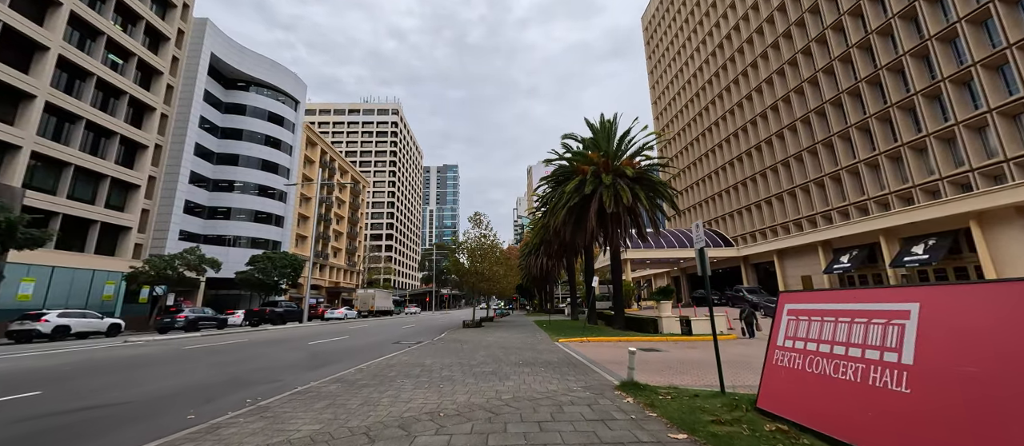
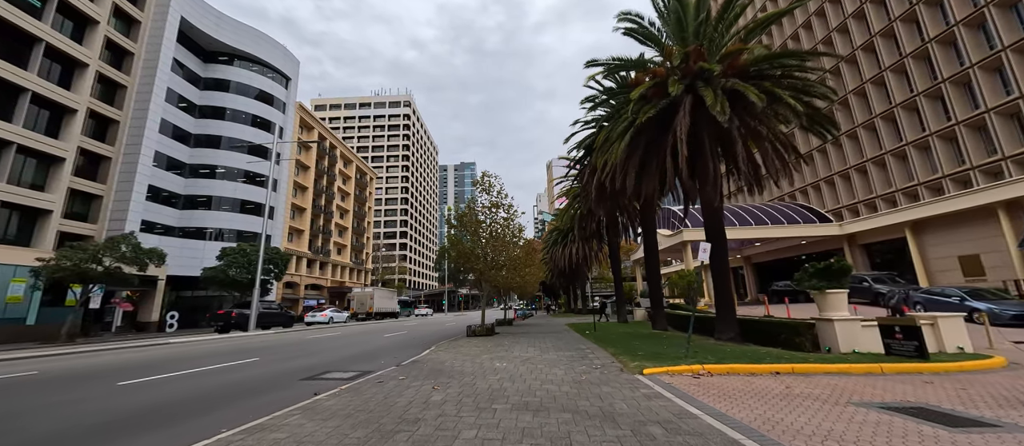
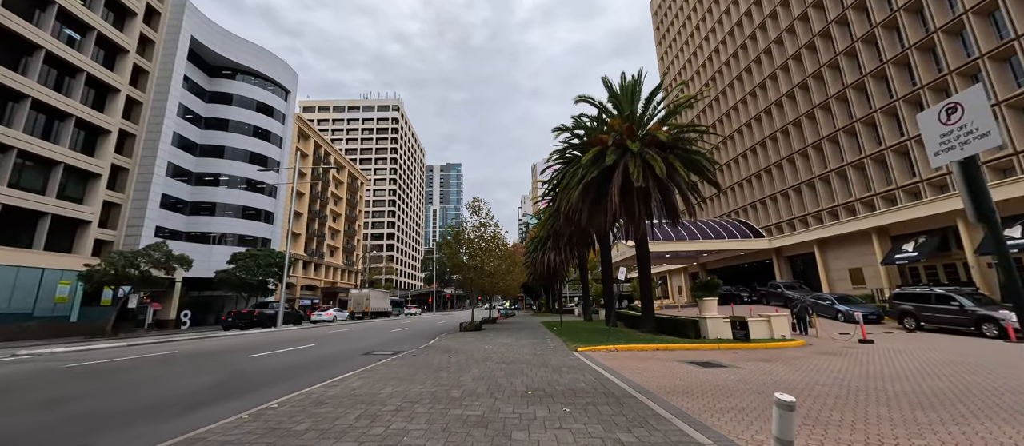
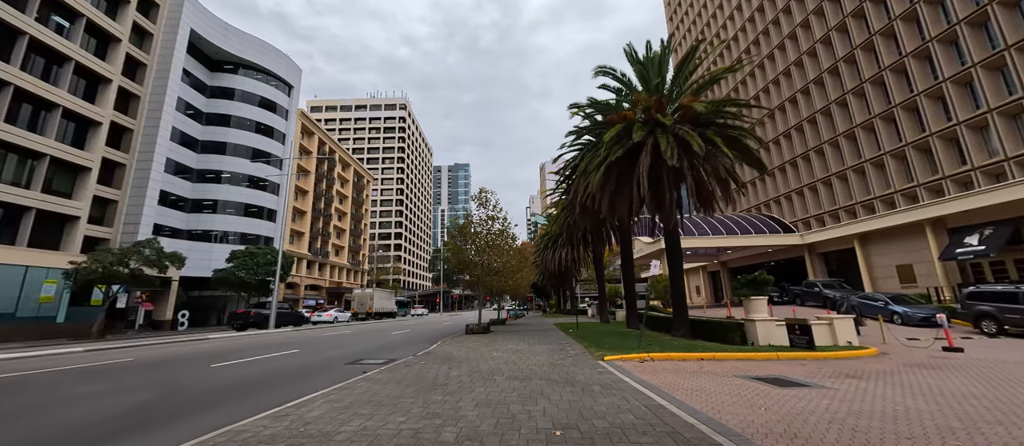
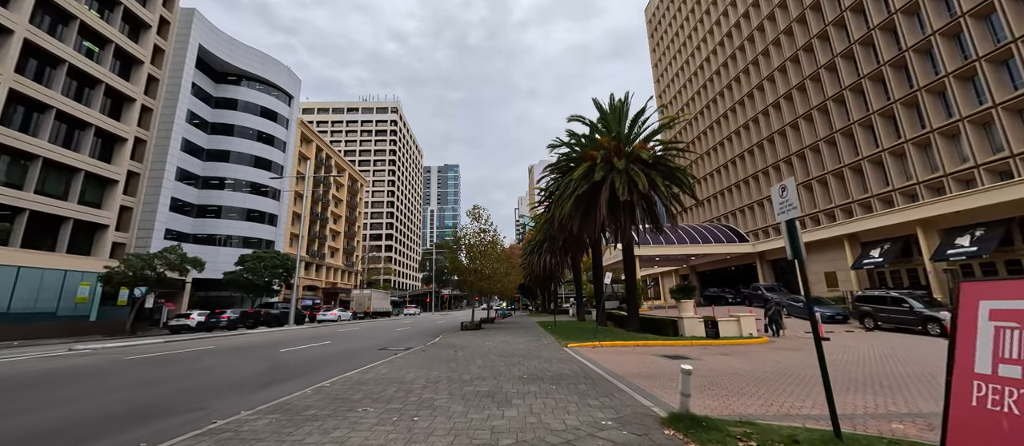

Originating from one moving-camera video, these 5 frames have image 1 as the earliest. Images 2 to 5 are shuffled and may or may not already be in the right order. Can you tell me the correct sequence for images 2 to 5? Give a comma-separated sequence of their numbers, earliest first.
5, 3, 4, 2
